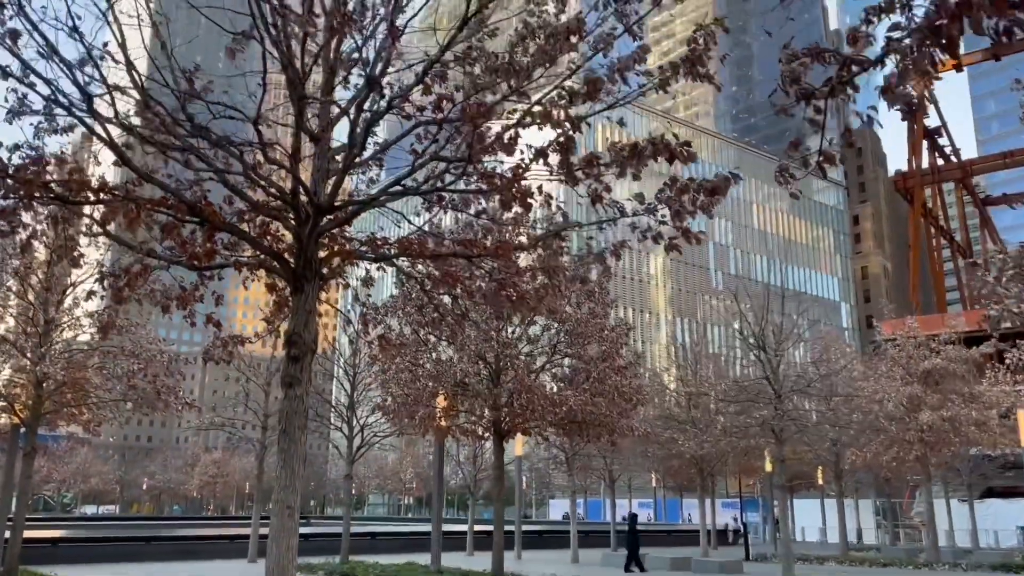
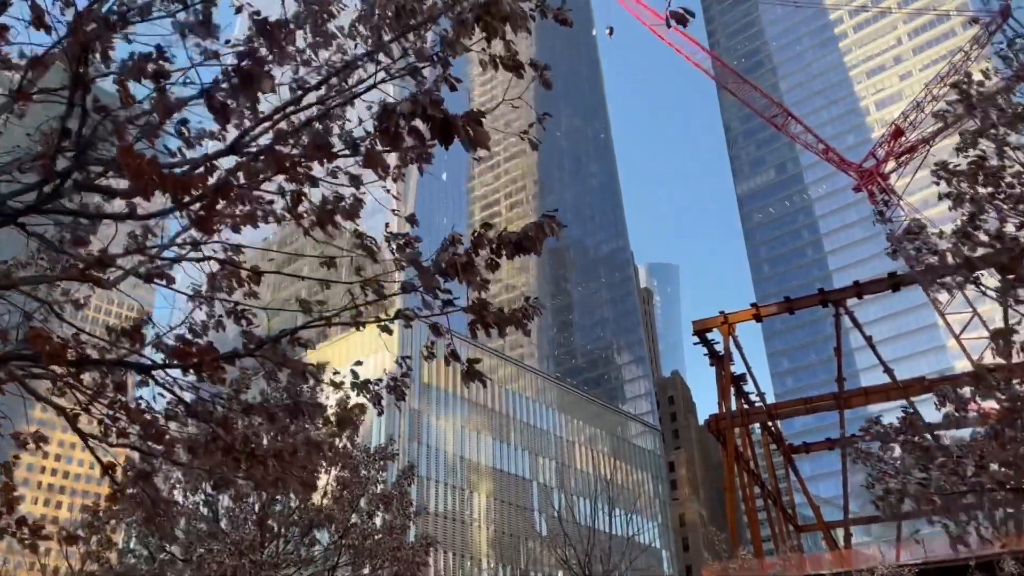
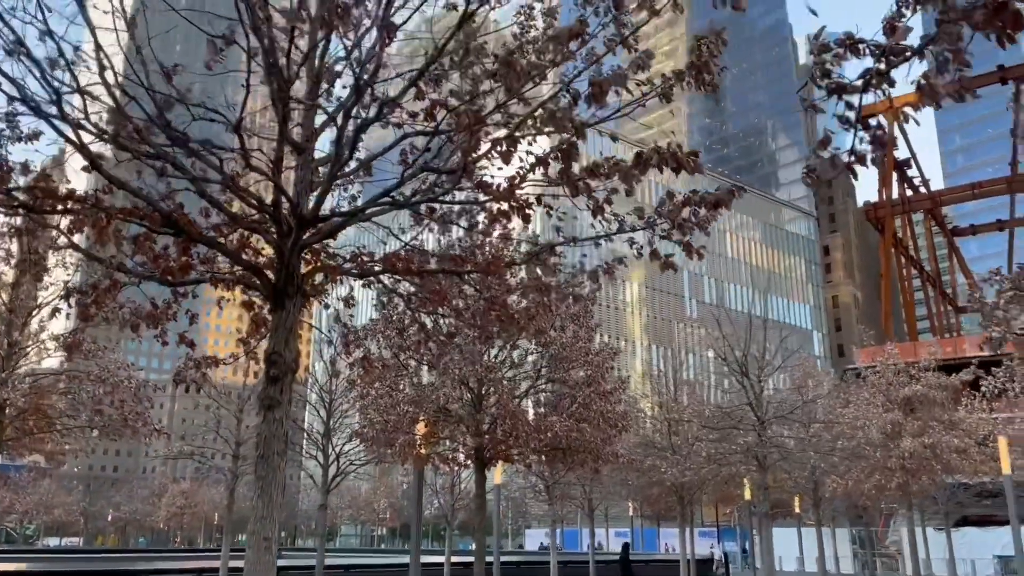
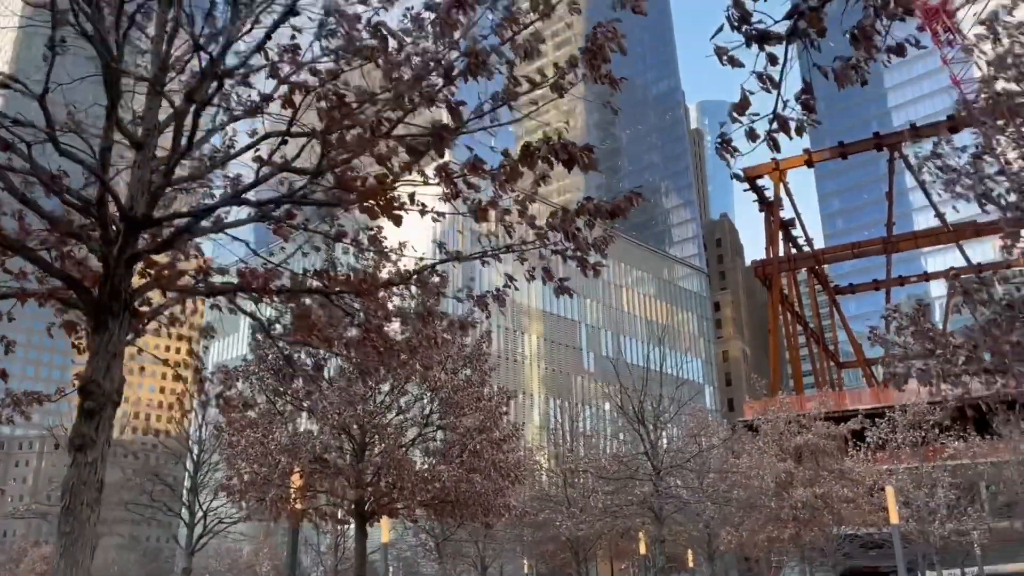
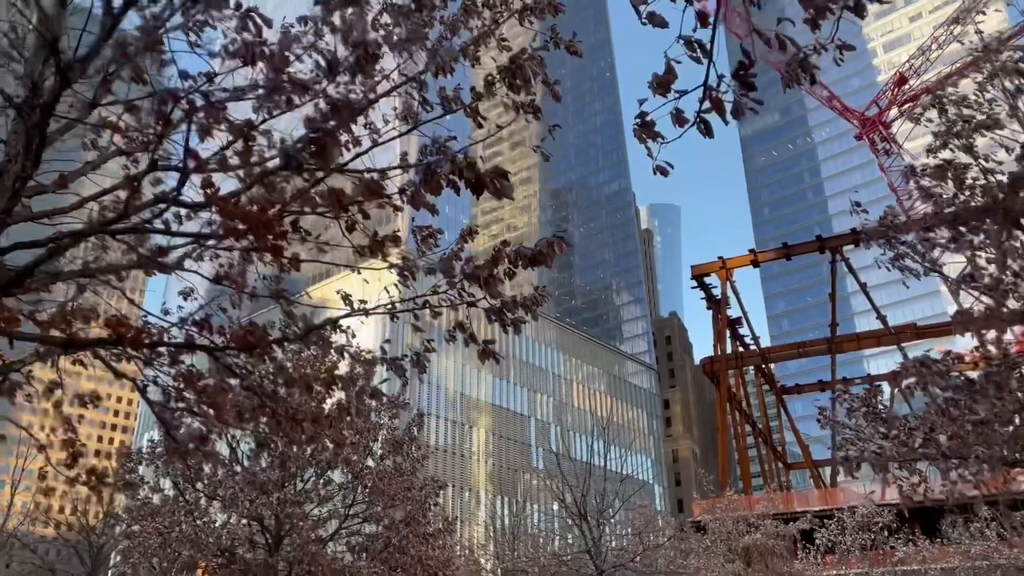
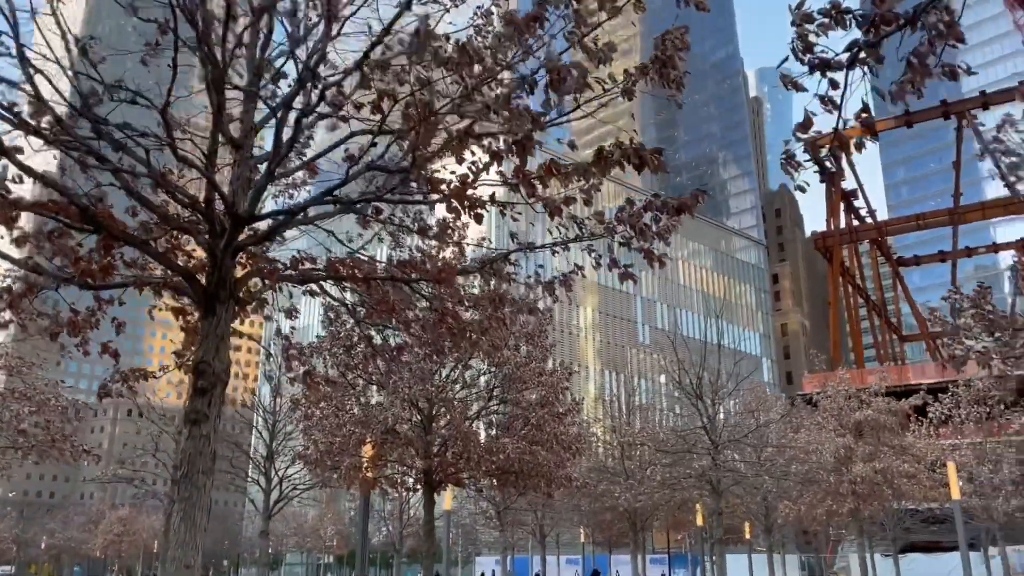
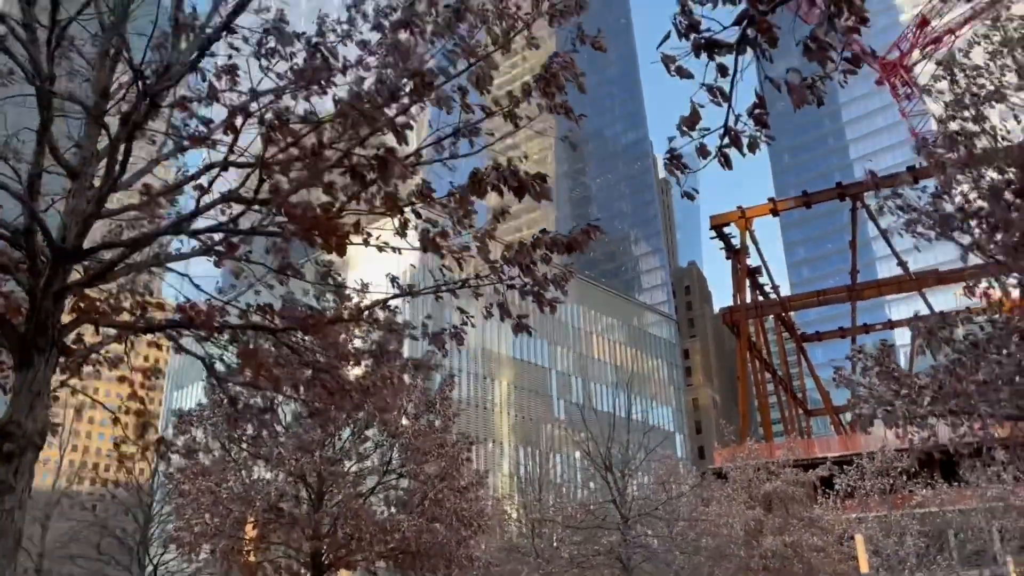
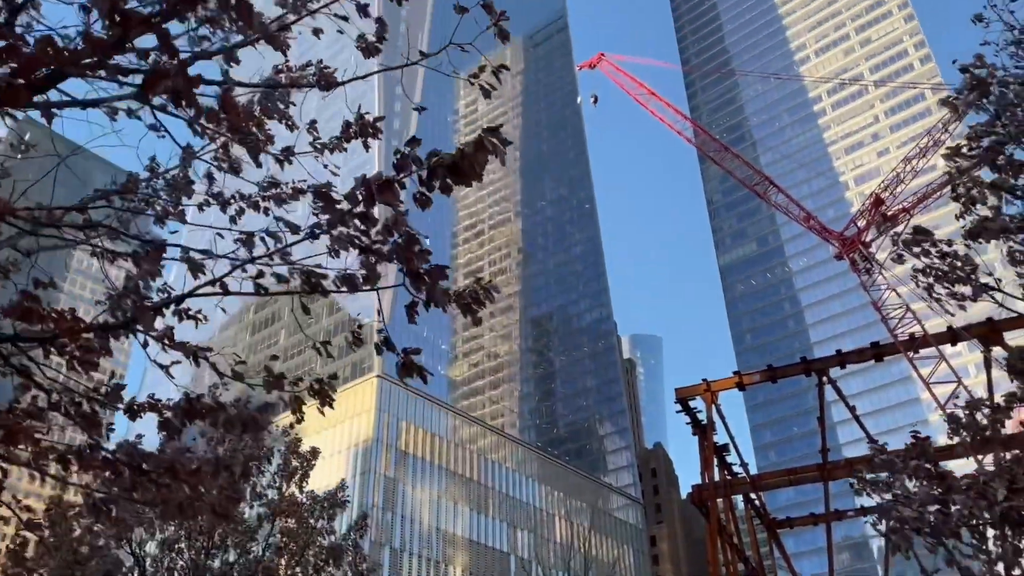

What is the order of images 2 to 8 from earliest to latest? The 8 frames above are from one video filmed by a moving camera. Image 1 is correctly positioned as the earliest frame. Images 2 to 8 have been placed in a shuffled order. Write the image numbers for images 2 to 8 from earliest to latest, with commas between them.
3, 6, 4, 7, 5, 2, 8
